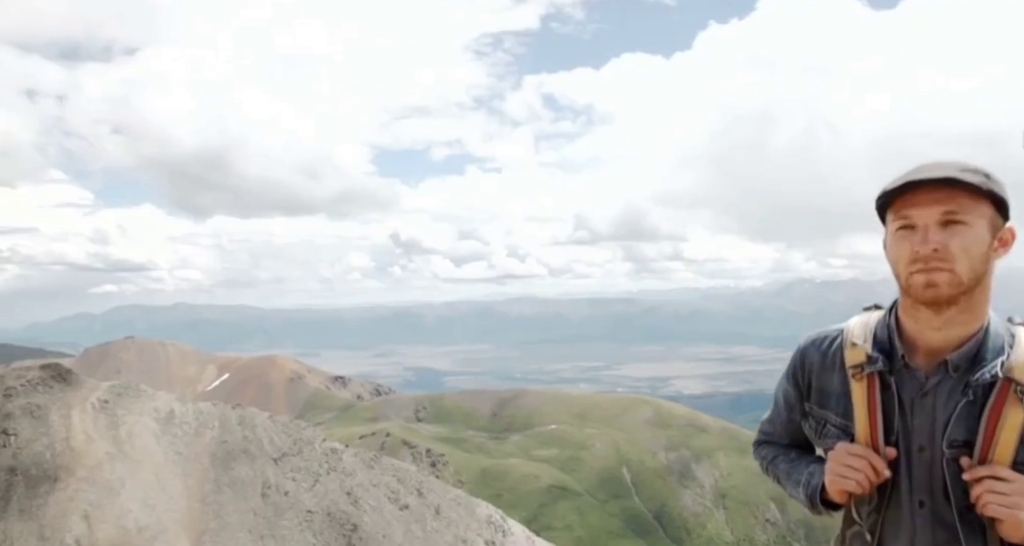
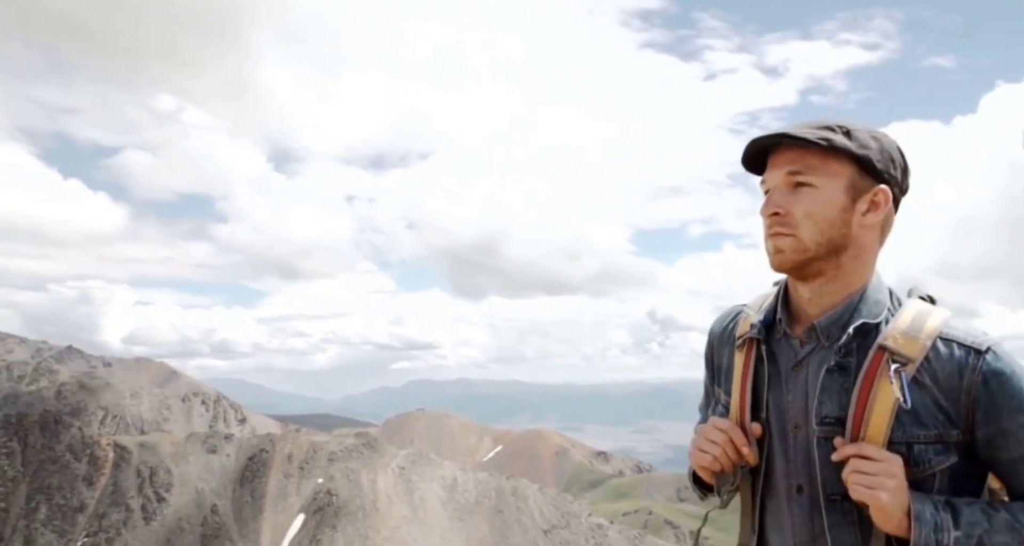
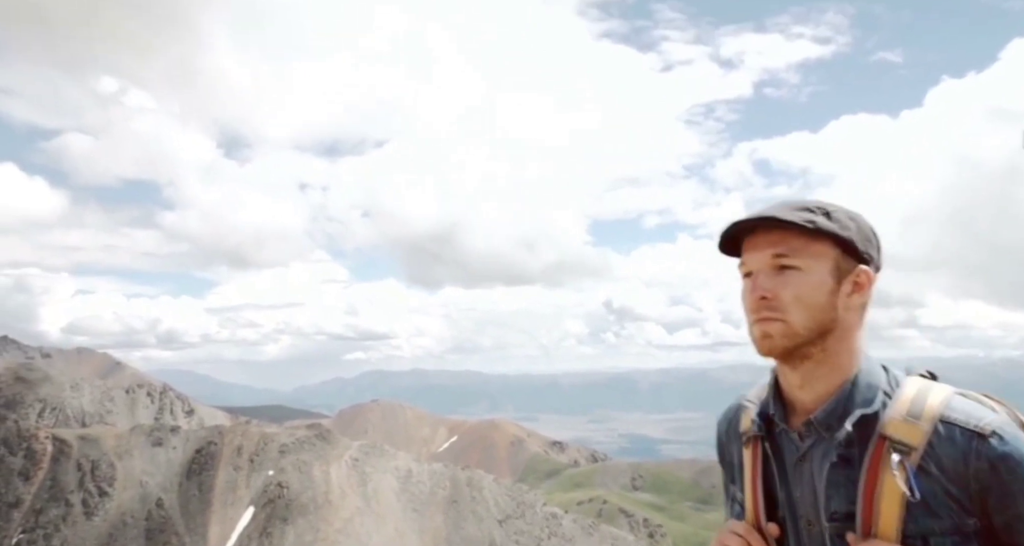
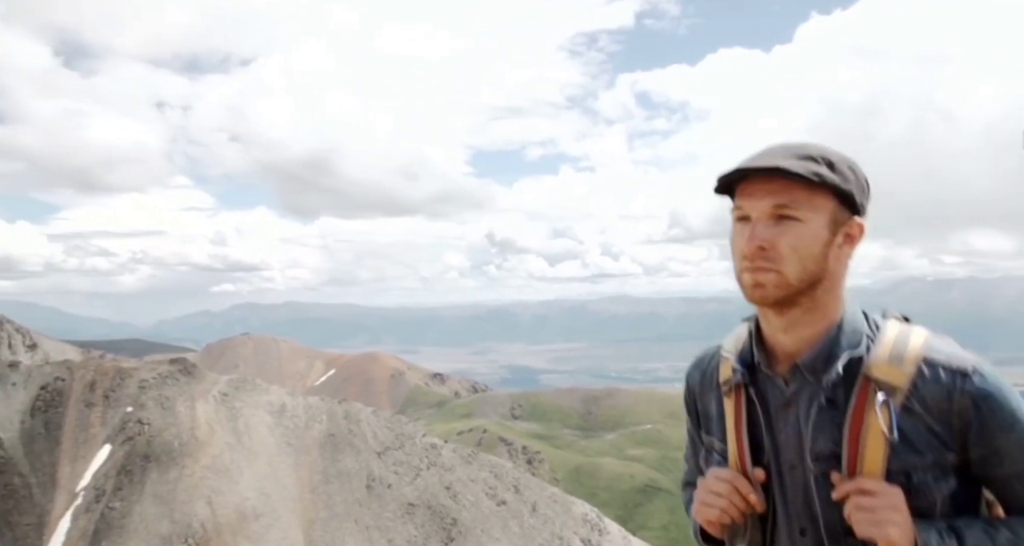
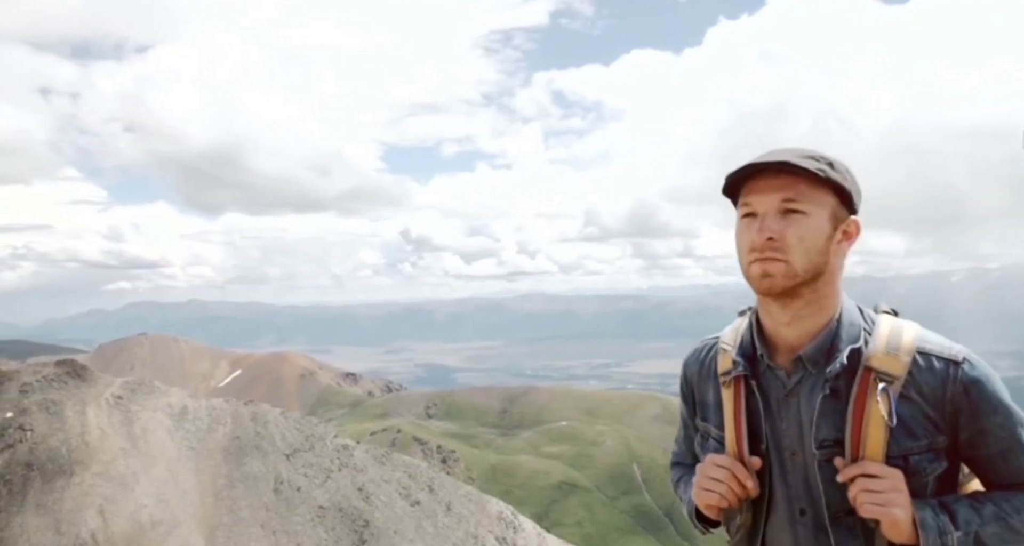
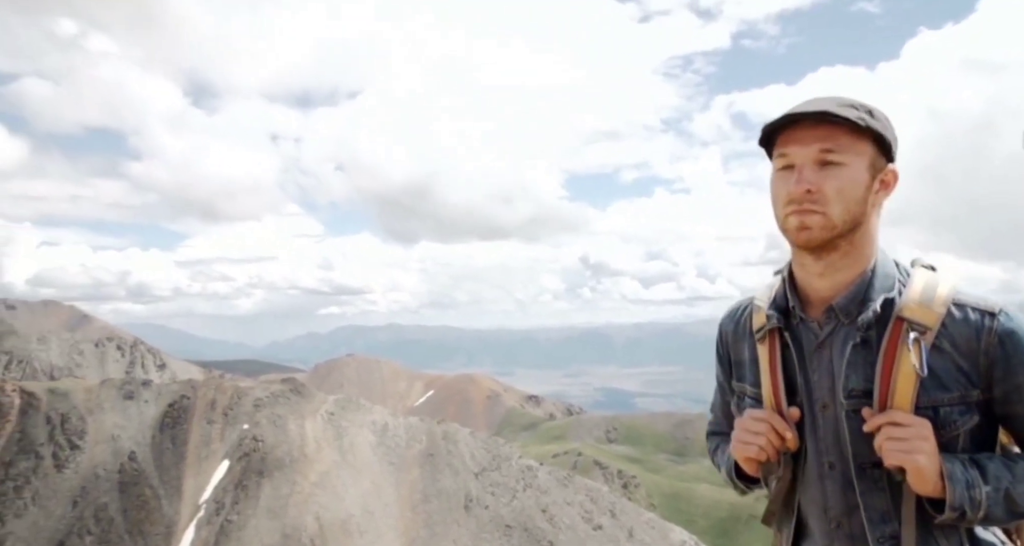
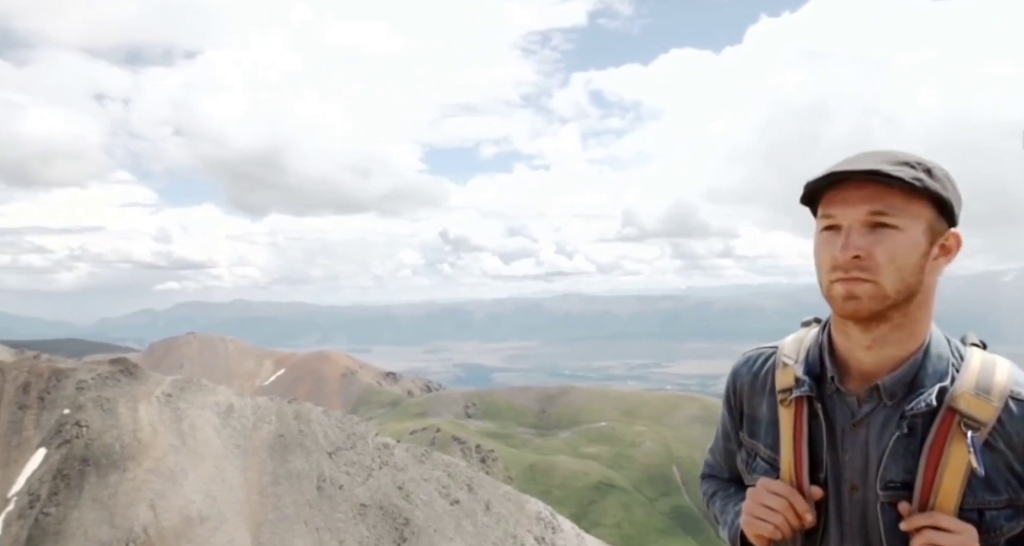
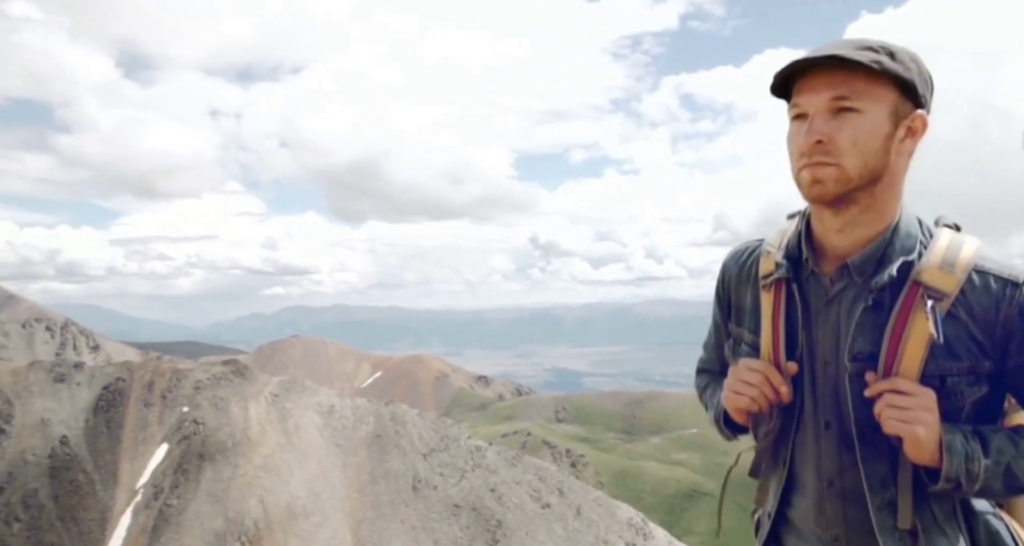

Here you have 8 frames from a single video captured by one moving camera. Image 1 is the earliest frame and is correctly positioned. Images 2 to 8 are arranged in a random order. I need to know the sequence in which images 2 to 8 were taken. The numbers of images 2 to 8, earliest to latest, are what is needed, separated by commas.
5, 7, 4, 8, 6, 3, 2
